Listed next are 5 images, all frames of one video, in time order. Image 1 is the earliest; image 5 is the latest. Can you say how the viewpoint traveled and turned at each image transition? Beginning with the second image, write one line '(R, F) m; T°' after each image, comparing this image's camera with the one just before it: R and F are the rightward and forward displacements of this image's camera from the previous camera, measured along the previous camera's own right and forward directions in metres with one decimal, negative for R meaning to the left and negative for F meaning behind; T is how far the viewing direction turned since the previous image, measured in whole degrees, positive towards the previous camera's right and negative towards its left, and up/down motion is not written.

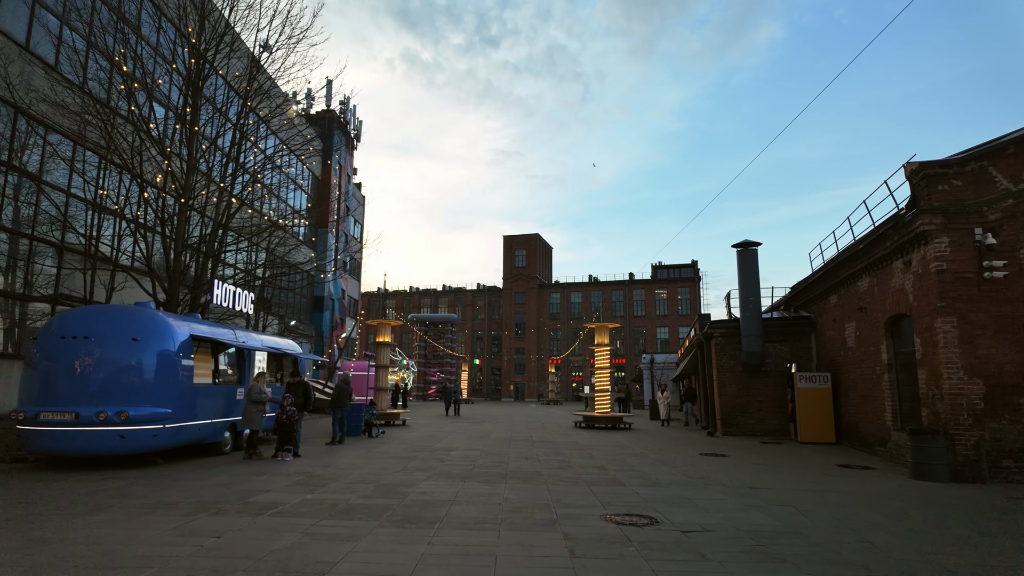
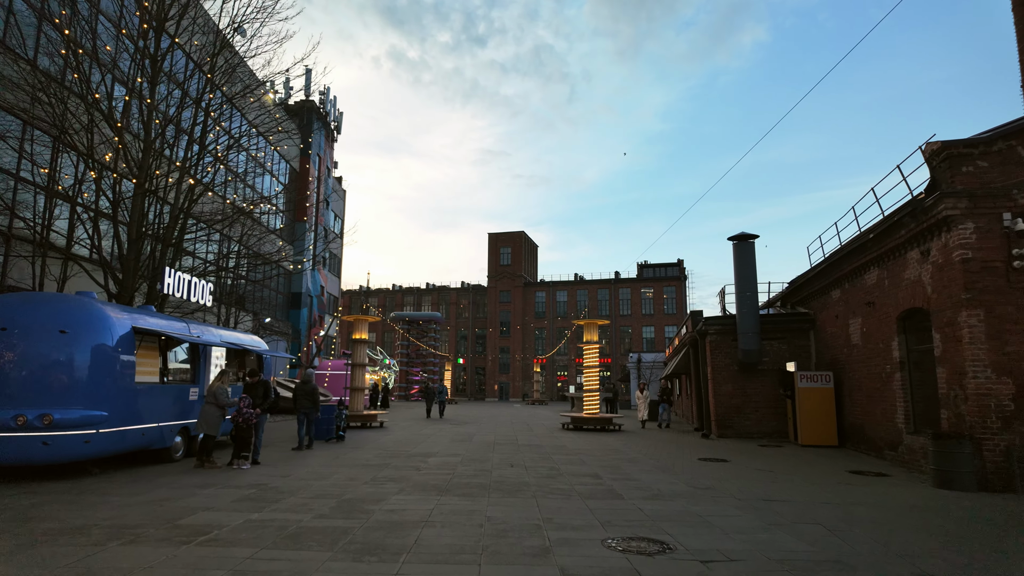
(0.0, +1.0) m; +2°
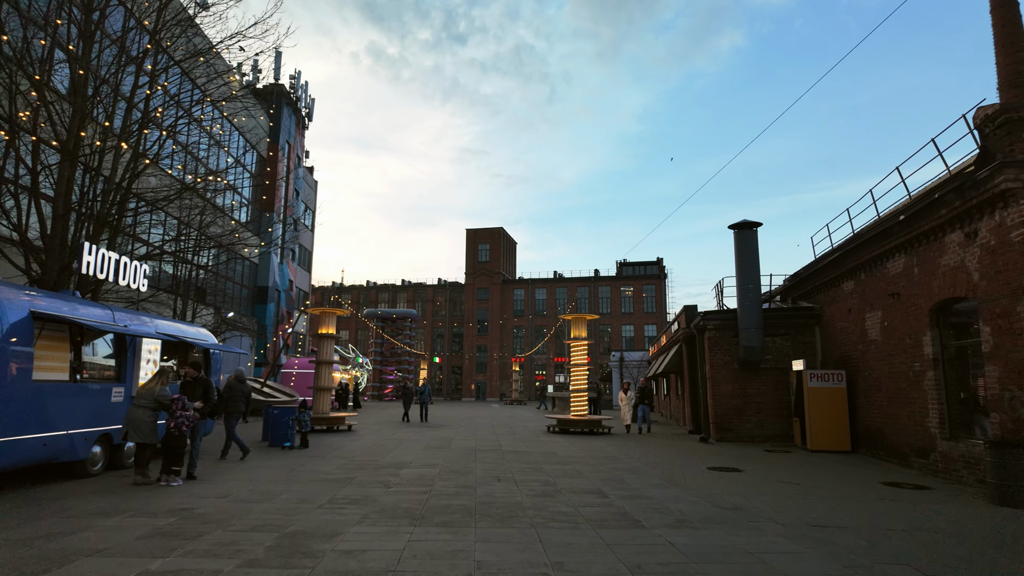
(-0.2, +1.5) m; +2°
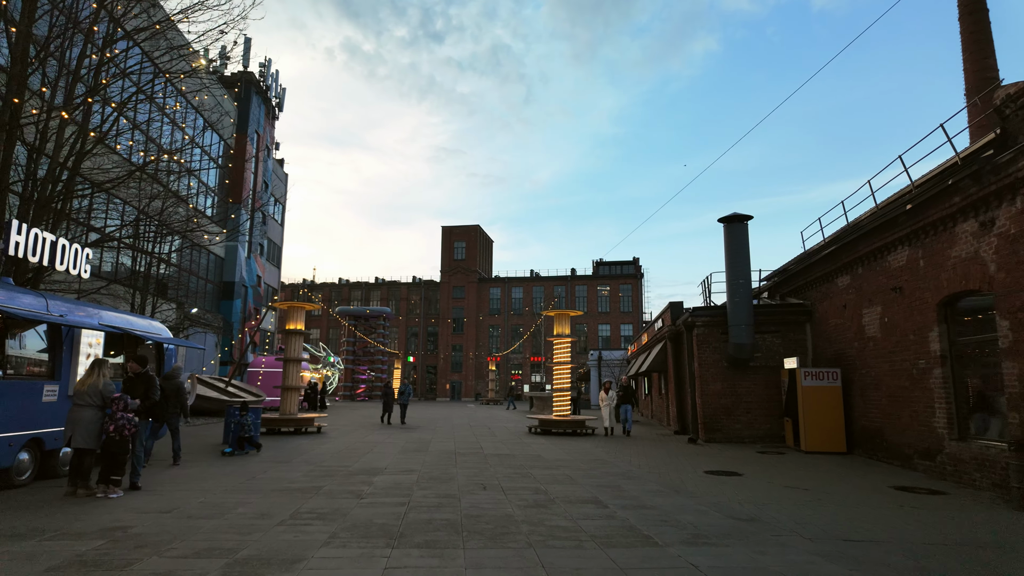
(-0.2, +0.8) m; +3°
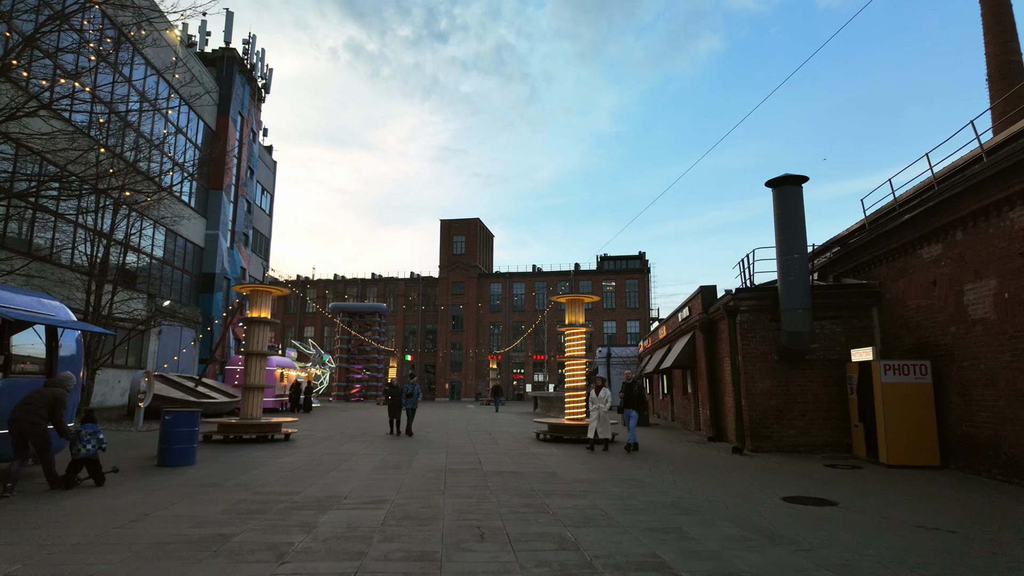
(-0.1, +2.6) m; 0°
